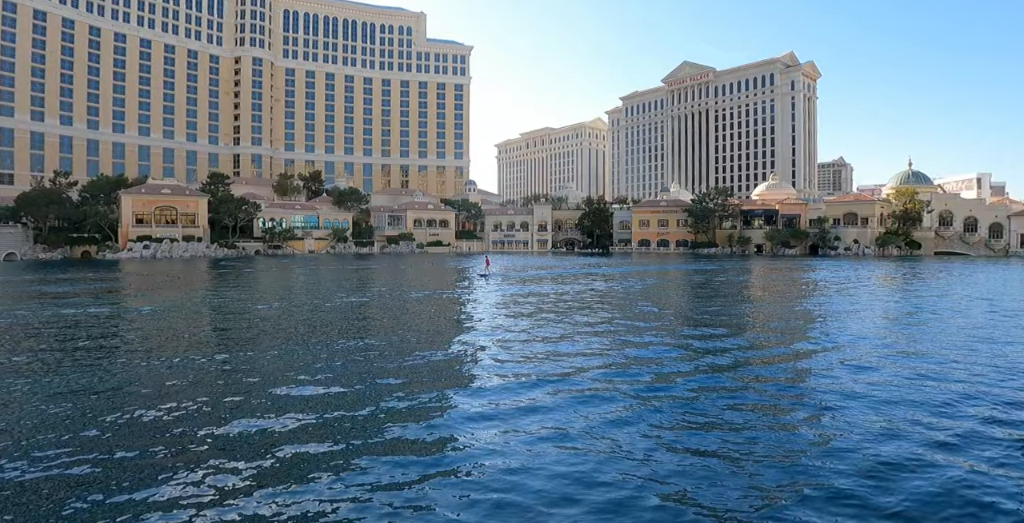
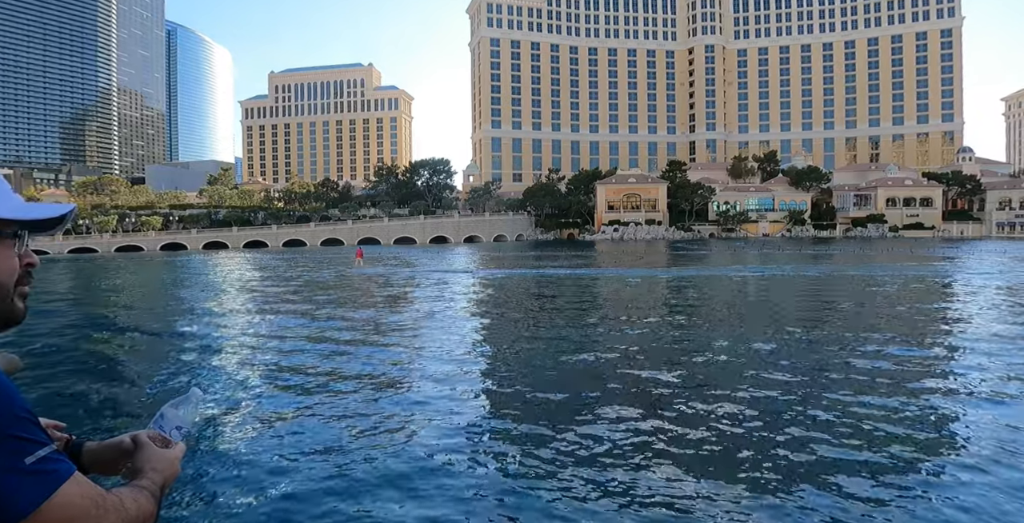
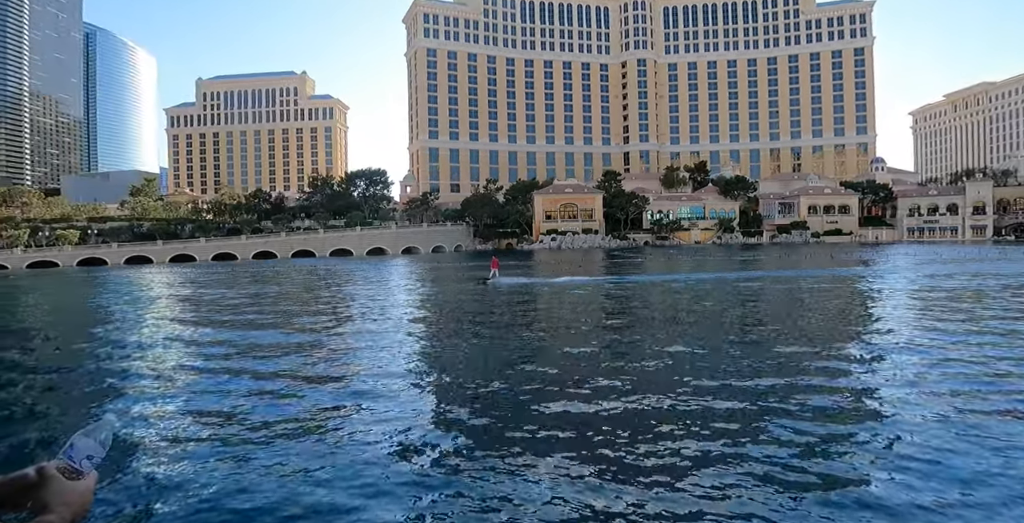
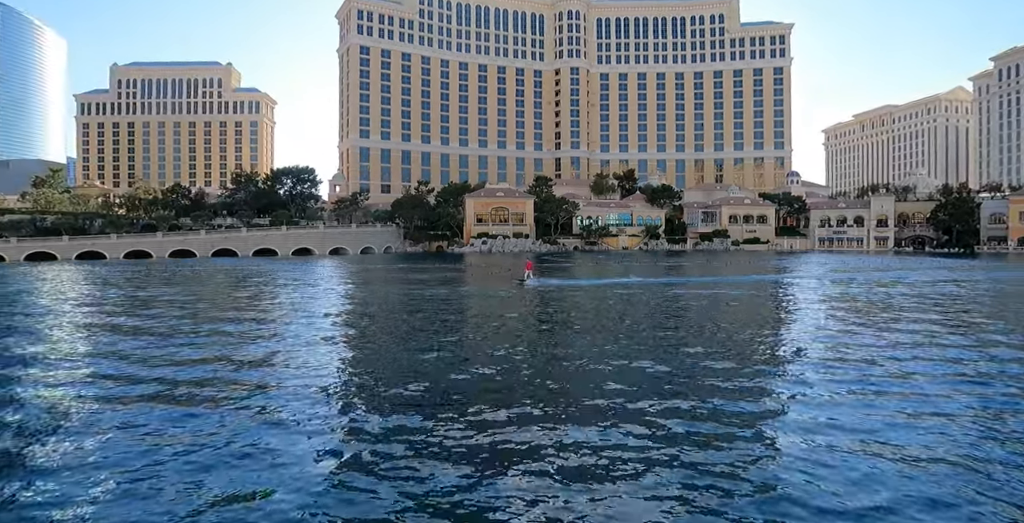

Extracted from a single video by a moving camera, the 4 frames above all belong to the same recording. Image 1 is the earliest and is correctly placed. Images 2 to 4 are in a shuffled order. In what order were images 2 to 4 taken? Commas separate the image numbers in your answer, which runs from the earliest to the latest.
4, 3, 2
